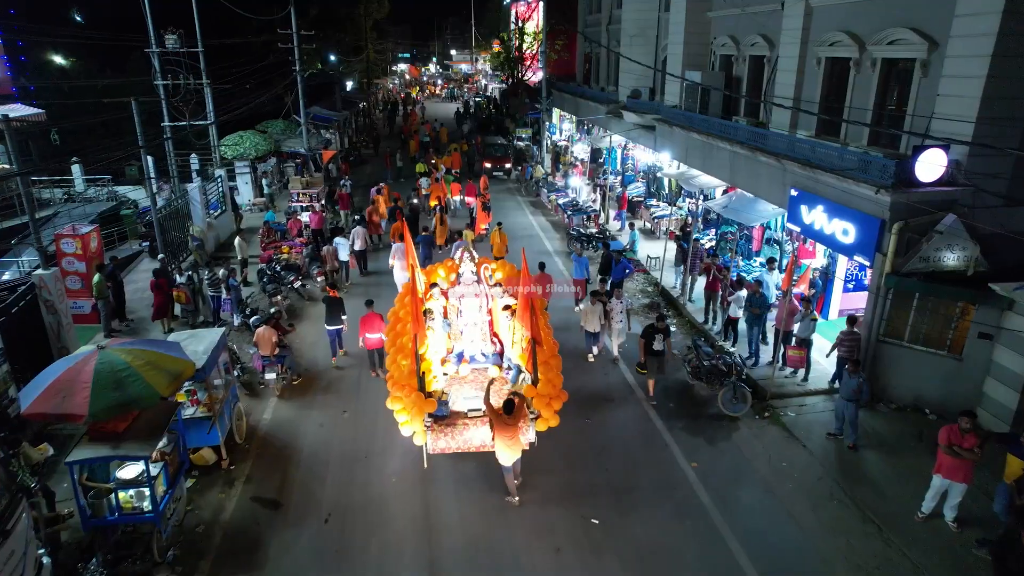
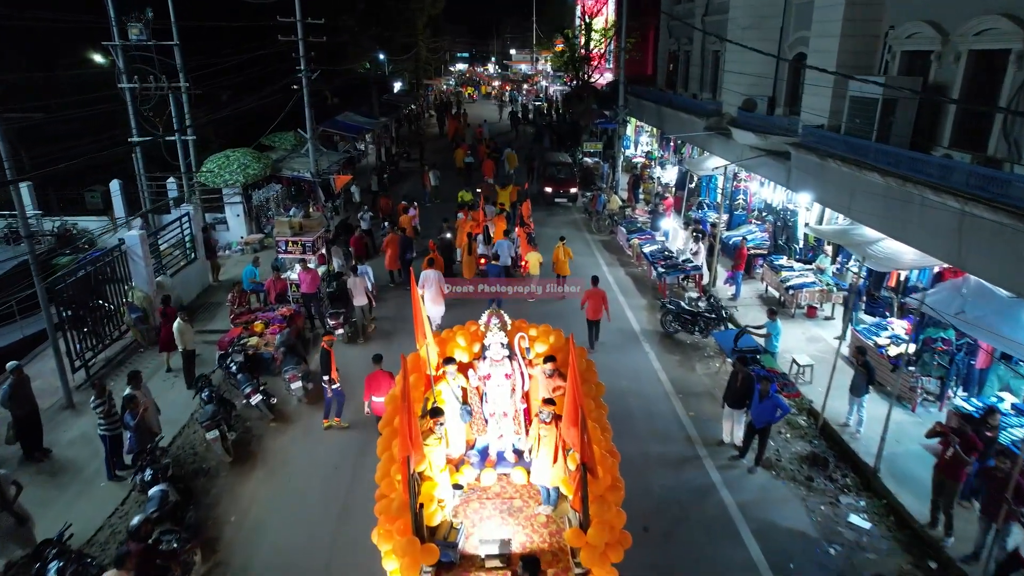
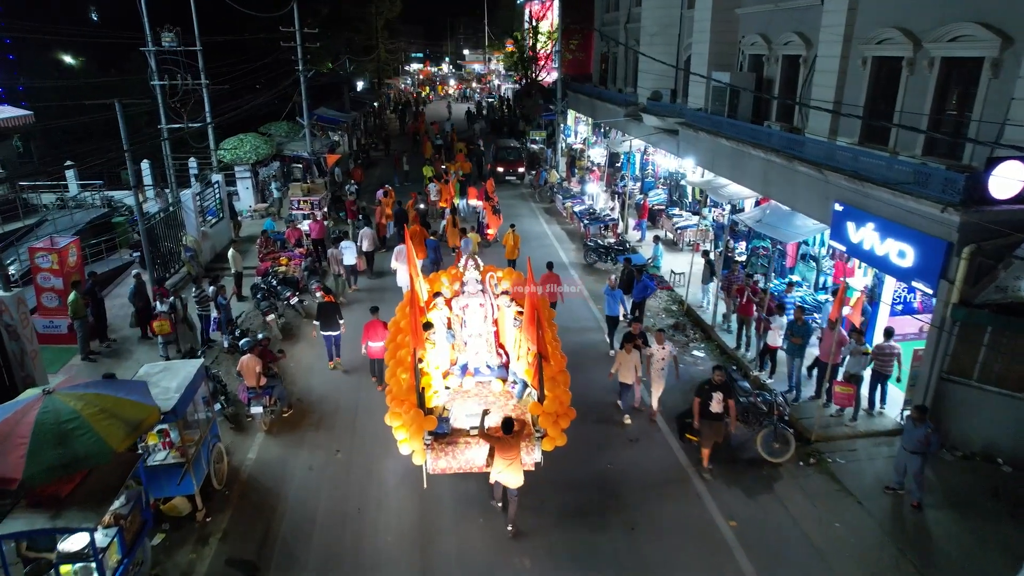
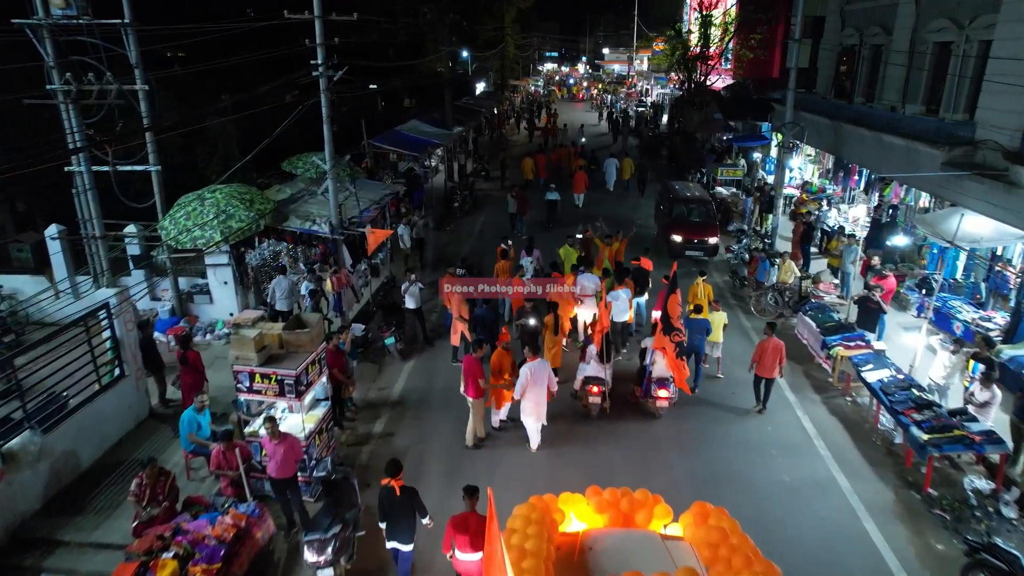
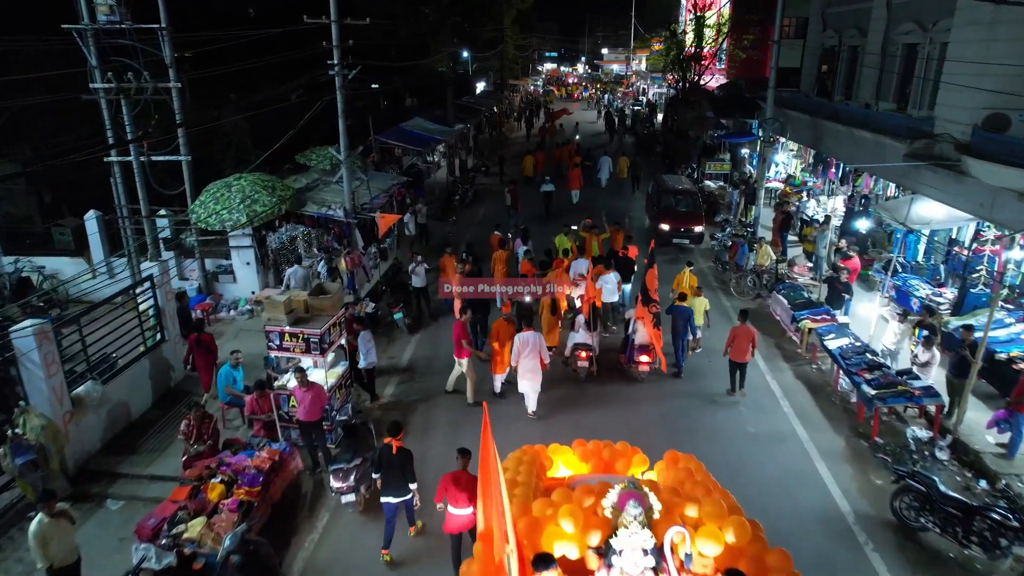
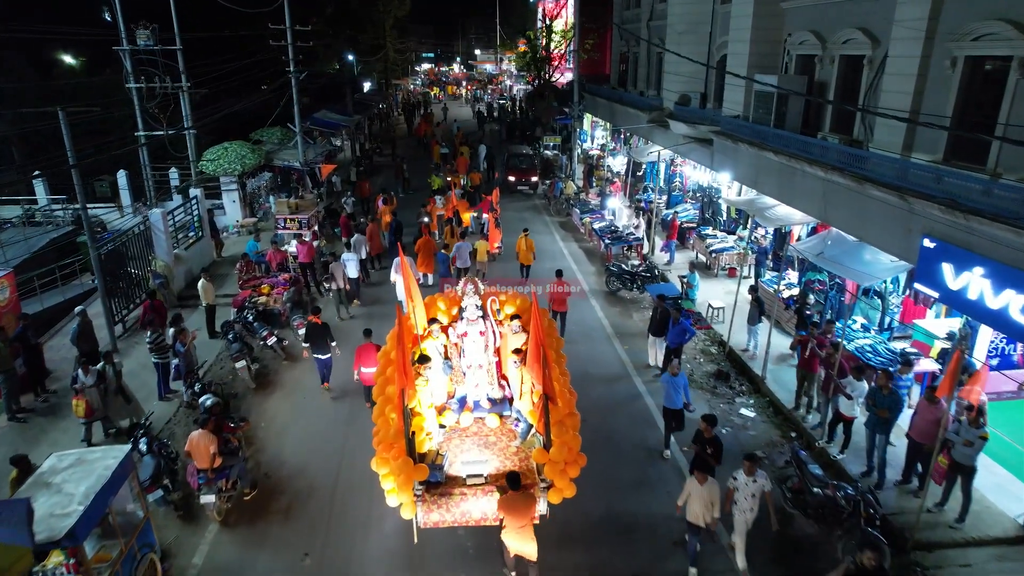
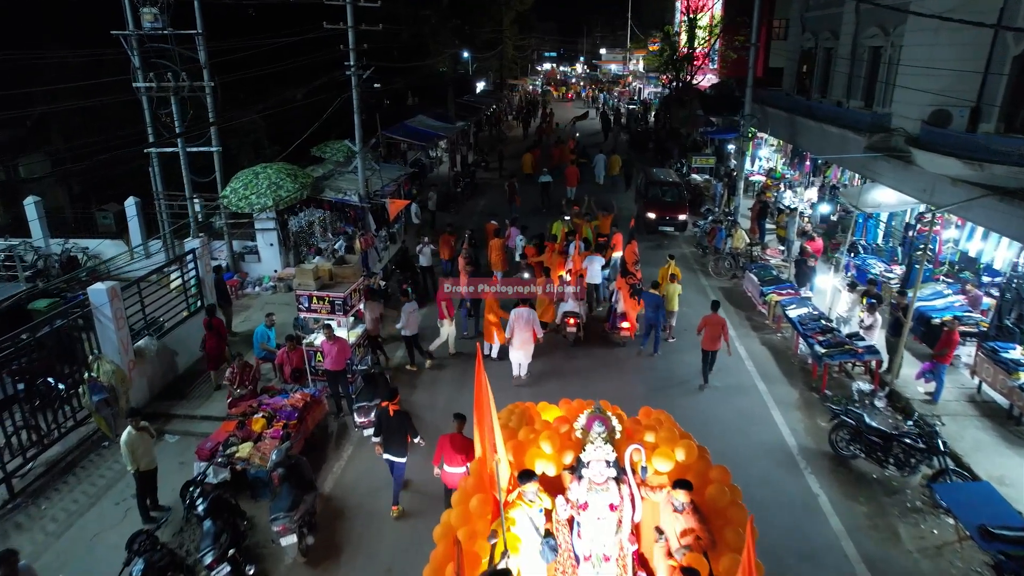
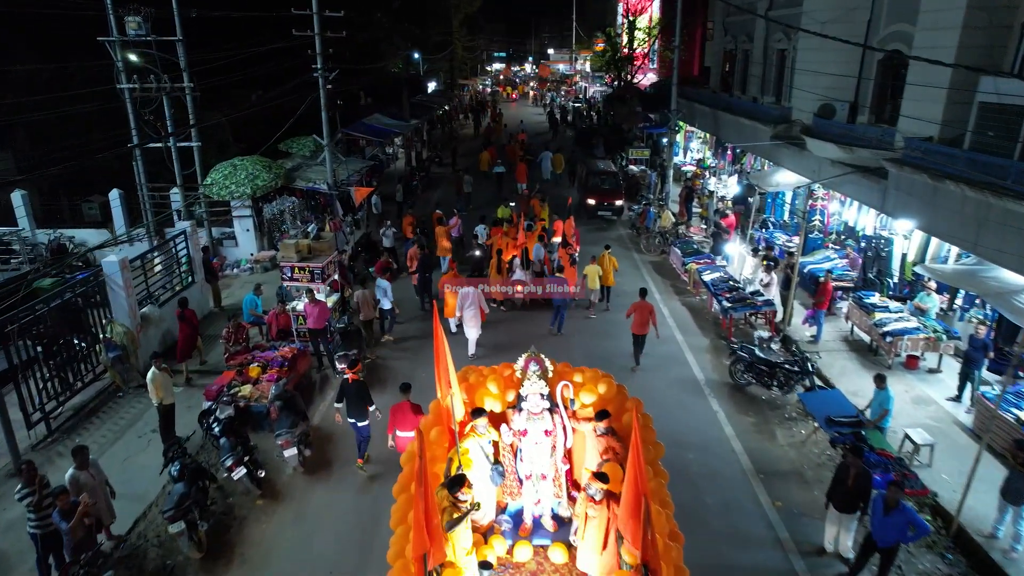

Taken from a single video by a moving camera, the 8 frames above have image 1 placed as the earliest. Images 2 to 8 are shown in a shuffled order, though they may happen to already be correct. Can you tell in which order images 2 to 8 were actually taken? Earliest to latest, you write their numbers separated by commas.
3, 6, 2, 8, 7, 5, 4
